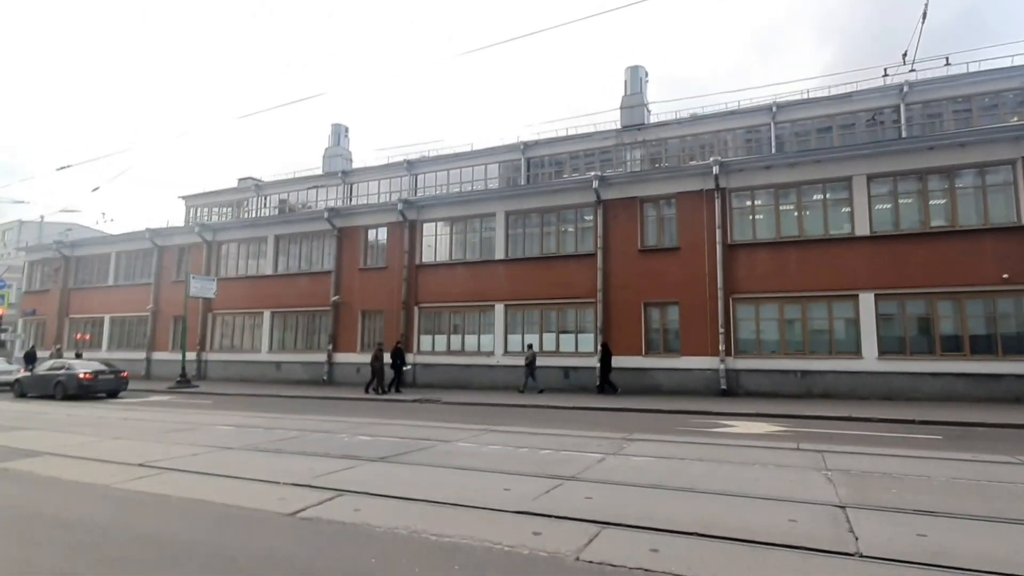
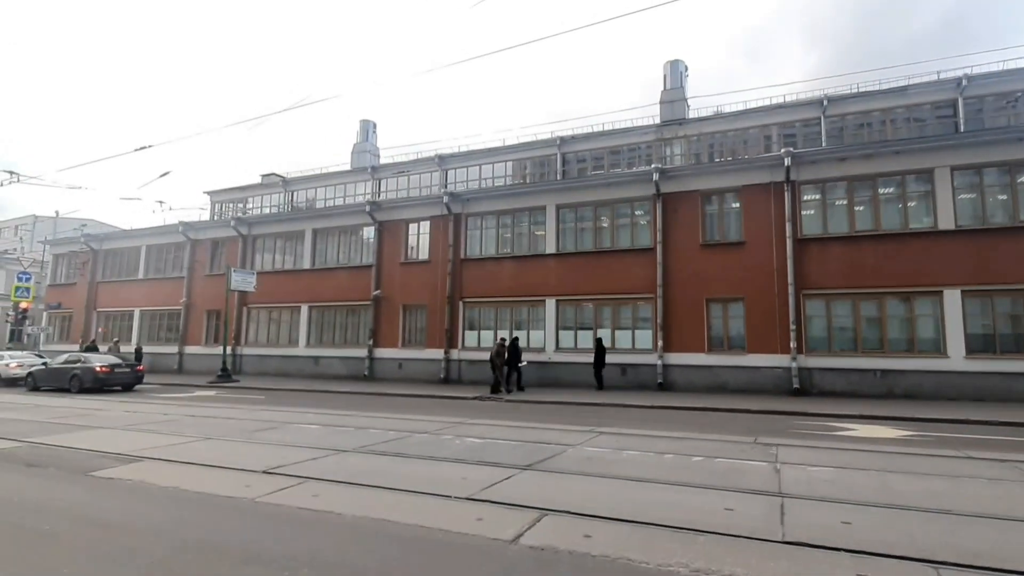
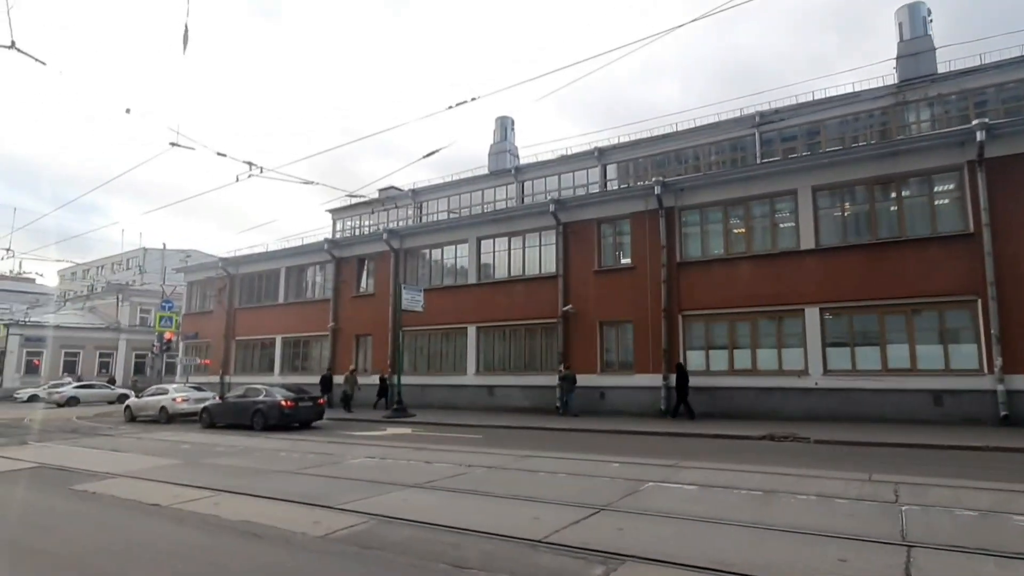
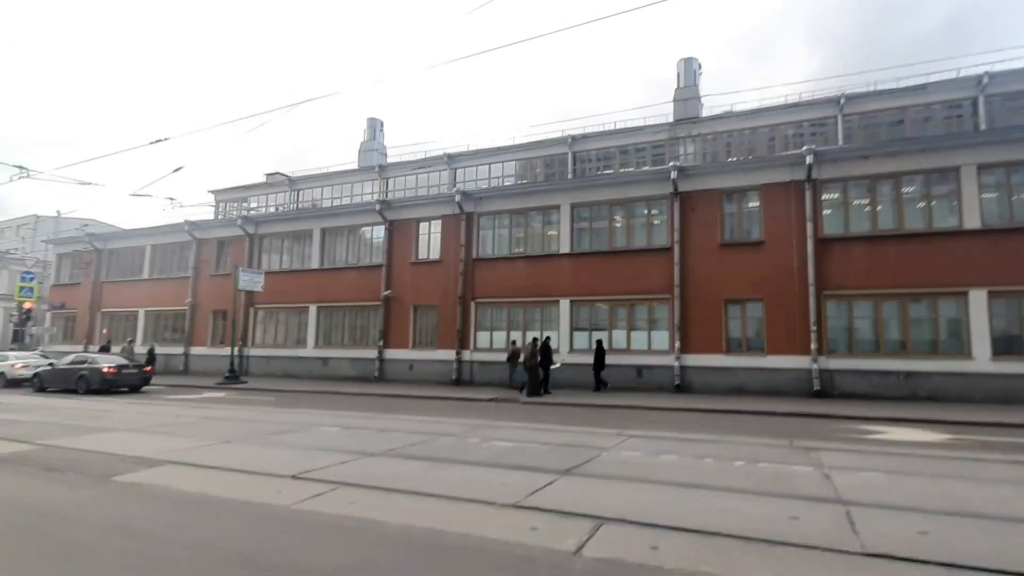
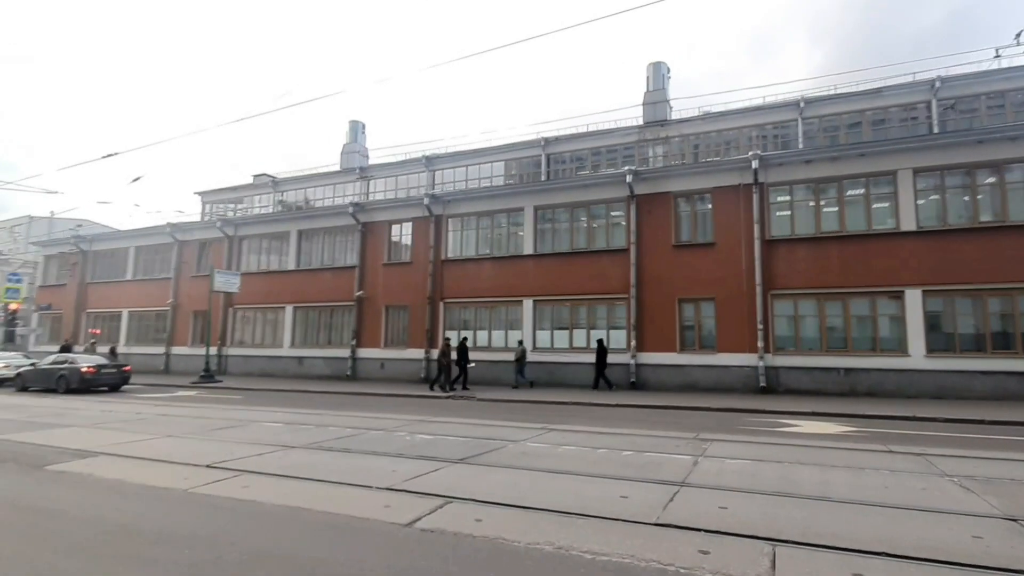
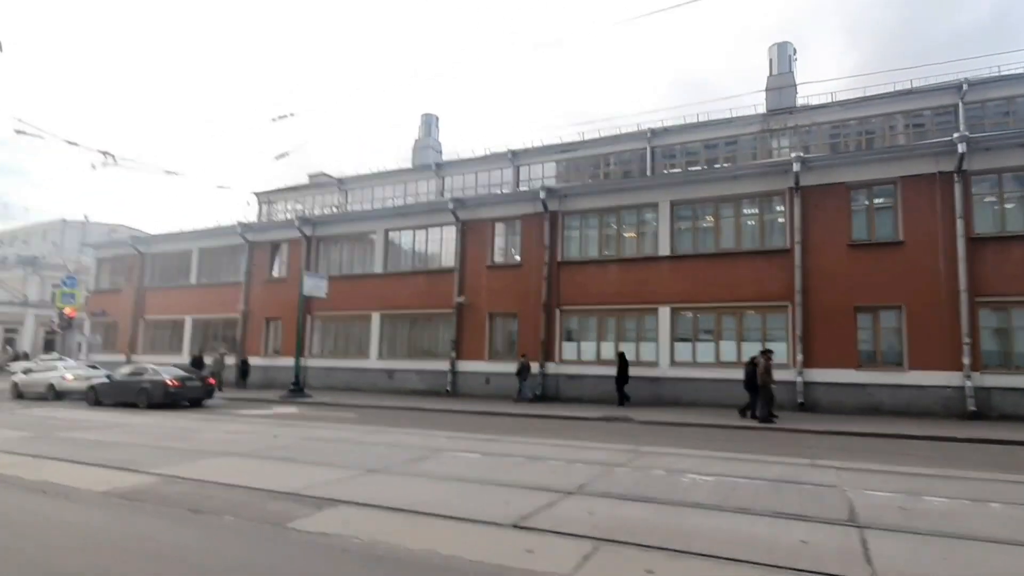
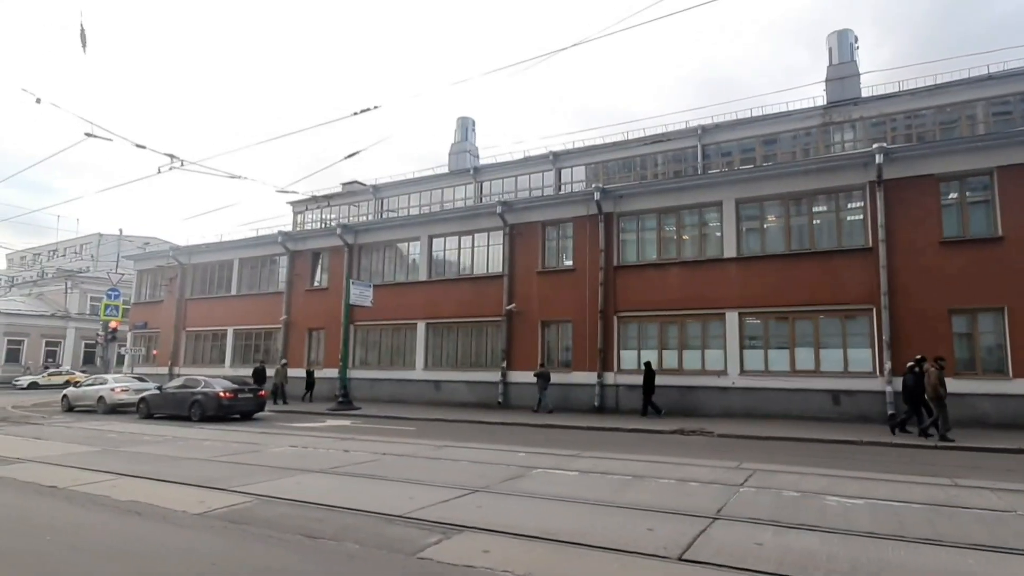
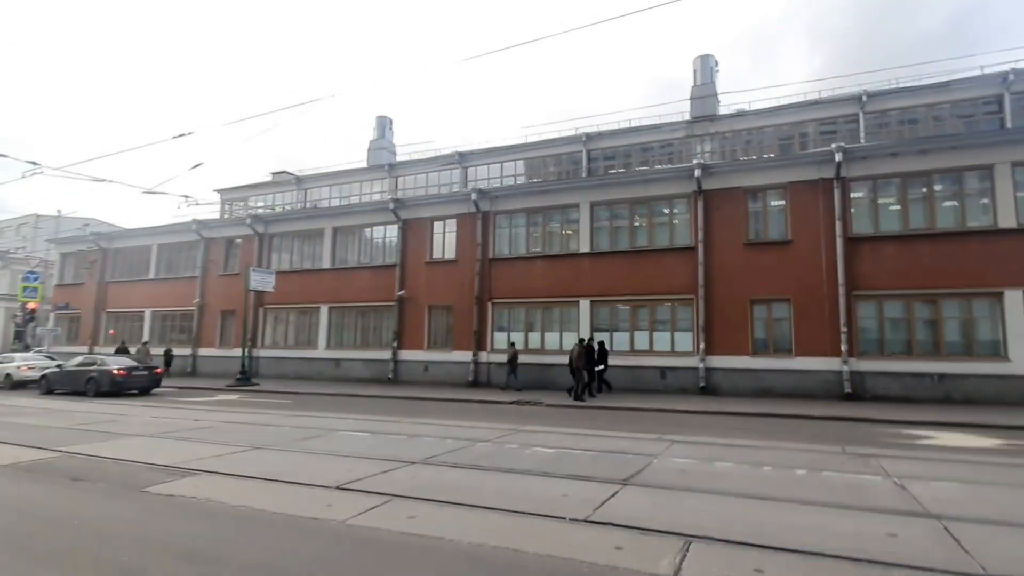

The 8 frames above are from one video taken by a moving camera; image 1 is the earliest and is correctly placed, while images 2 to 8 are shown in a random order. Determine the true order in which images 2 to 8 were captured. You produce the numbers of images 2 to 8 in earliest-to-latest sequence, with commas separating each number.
5, 2, 4, 8, 6, 7, 3
